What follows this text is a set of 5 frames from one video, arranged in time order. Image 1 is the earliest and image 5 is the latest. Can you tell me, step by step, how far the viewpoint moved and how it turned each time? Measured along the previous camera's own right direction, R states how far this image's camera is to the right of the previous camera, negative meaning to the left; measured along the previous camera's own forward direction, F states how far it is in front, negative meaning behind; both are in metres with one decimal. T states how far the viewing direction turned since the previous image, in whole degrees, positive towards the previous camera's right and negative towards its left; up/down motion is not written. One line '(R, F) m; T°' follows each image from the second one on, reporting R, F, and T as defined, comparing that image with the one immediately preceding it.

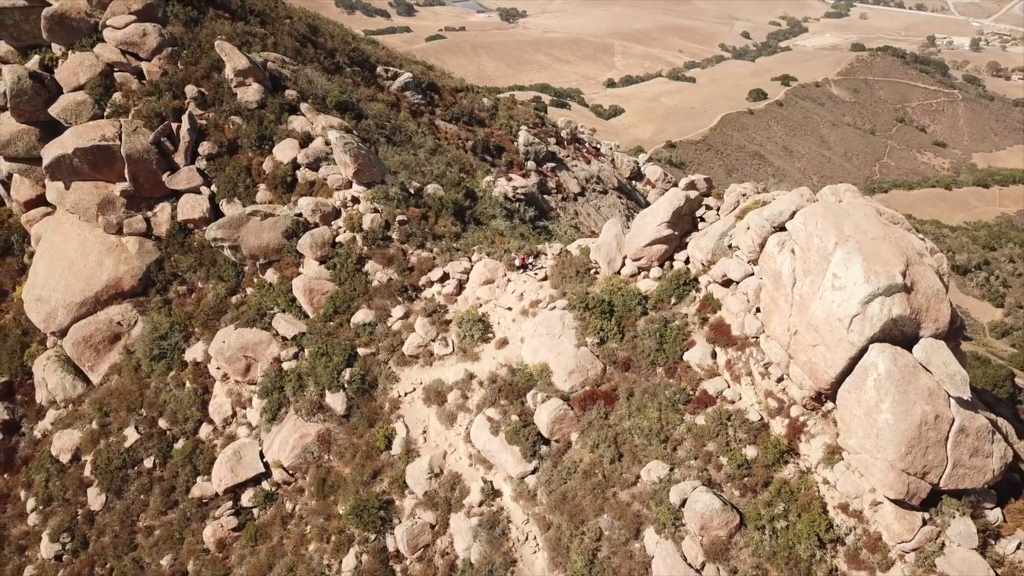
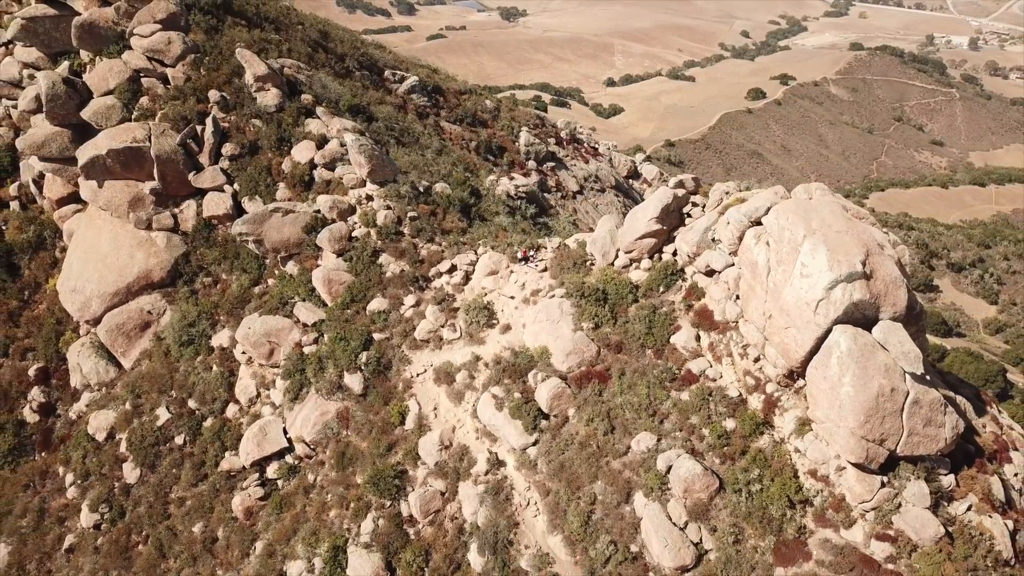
(0.0, -0.5) m; 0°
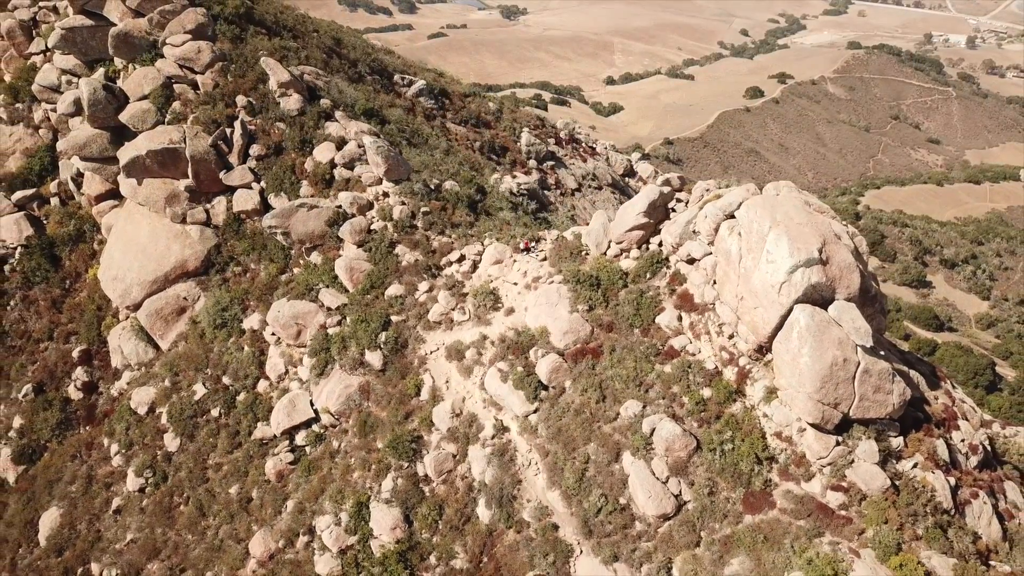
(0.0, -0.7) m; 0°
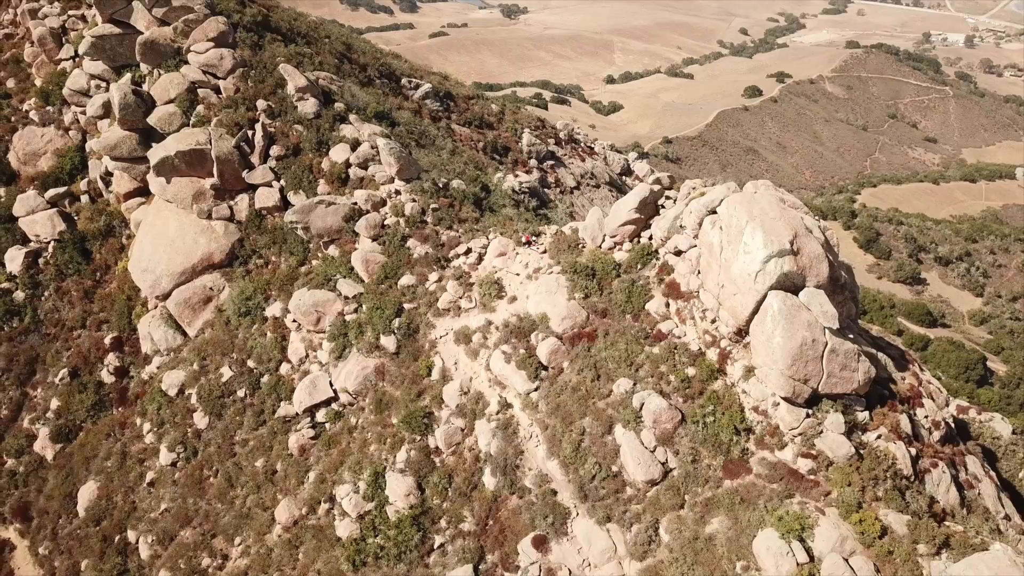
(0.0, -0.6) m; 0°
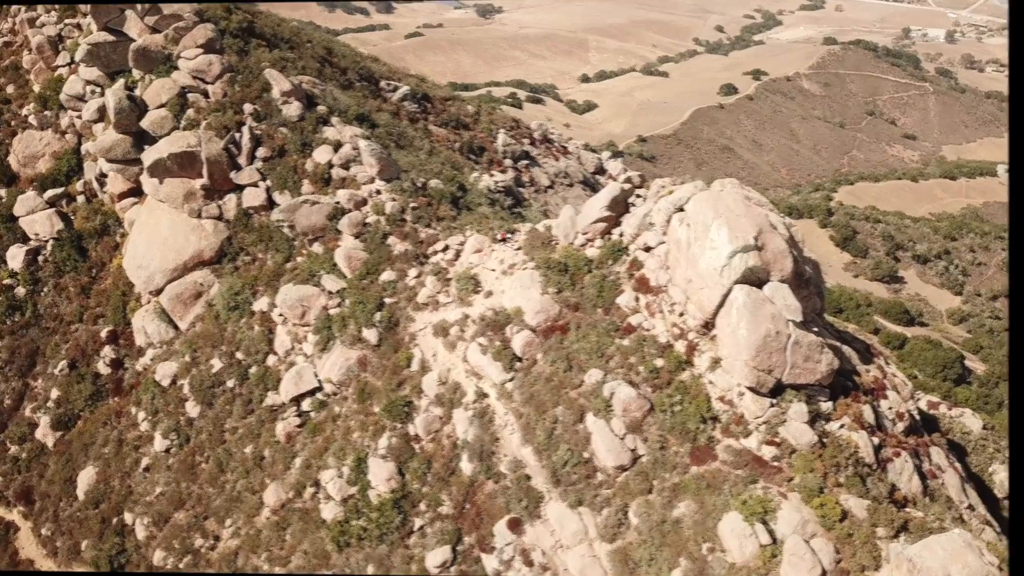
(+0.1, -0.3) m; +1°
